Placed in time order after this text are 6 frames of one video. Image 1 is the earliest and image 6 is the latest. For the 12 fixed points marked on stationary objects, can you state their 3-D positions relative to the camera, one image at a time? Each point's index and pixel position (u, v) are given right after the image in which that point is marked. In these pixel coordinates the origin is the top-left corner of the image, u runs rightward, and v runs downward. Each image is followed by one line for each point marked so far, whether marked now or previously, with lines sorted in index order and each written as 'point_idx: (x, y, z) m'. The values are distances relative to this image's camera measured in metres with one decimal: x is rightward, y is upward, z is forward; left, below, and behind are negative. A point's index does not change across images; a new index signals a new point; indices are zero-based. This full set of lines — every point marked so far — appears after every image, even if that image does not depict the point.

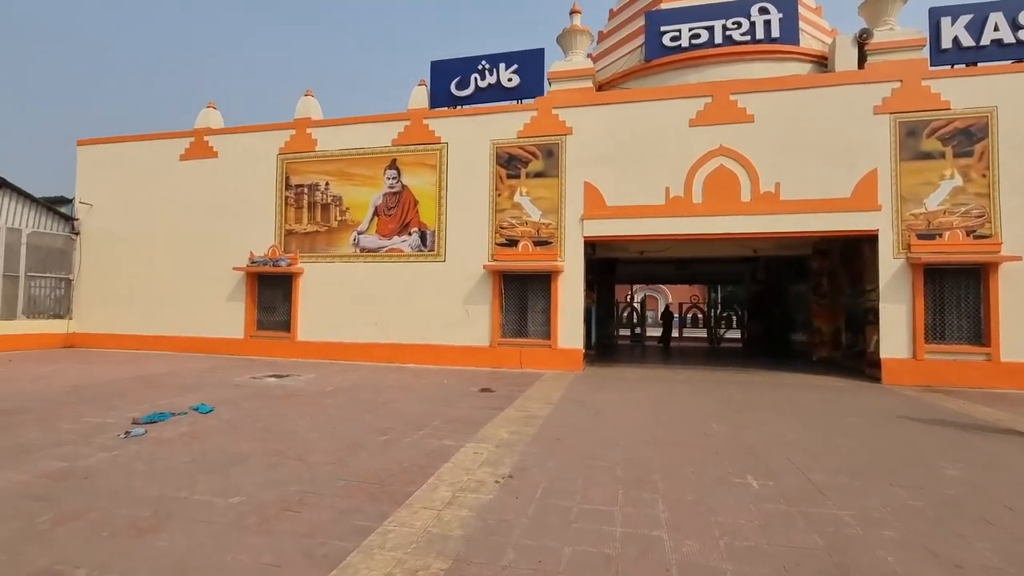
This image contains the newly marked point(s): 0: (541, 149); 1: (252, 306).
0: (+0.6, +2.9, +10.5) m
1: (-6.2, -0.4, +11.9) m
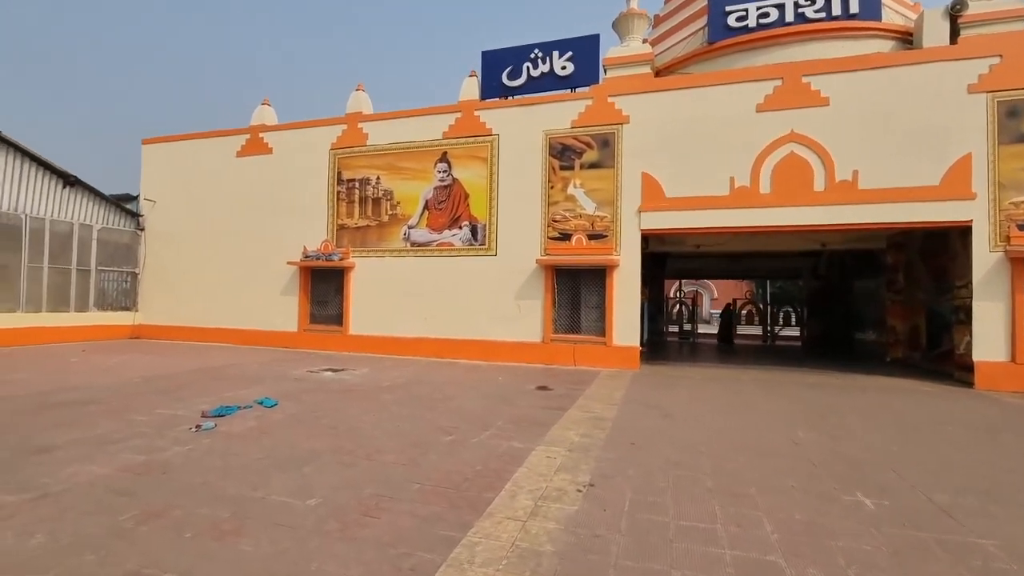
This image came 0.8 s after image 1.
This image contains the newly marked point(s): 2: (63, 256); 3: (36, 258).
0: (+1.7, +3.0, +10.1) m
1: (-5.0, -0.3, +12.1) m
2: (-11.0, +0.8, +12.2) m
3: (-11.1, +0.7, +11.7) m
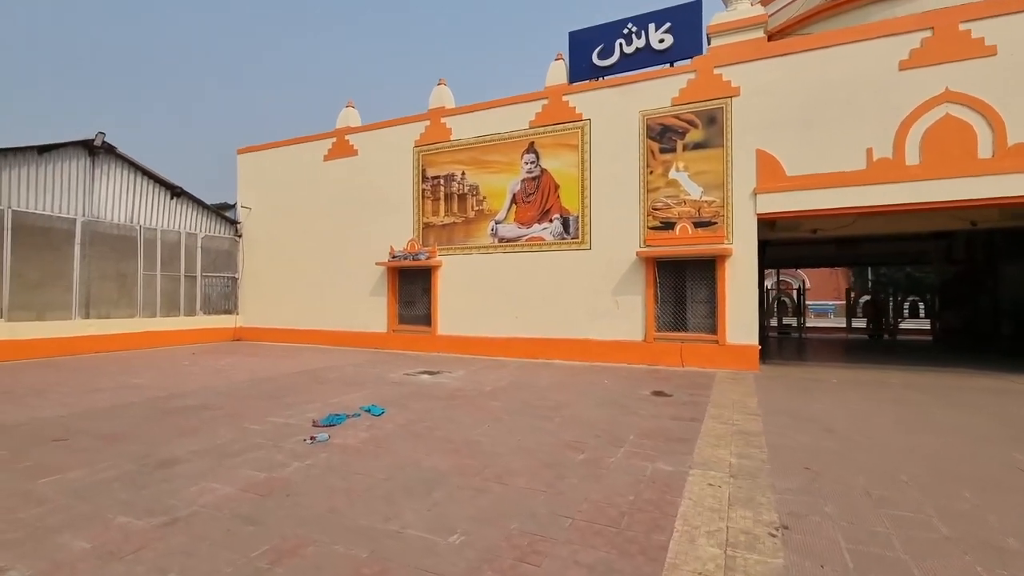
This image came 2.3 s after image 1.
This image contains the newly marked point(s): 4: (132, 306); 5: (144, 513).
0: (+3.5, +3.2, +9.2) m
1: (-2.8, -0.3, +12.0) m
2: (-8.8, +0.6, +13.0) m
3: (-9.0, +0.5, +12.5) m
4: (-9.2, -0.4, +12.0) m
5: (-2.4, -1.4, +3.2) m
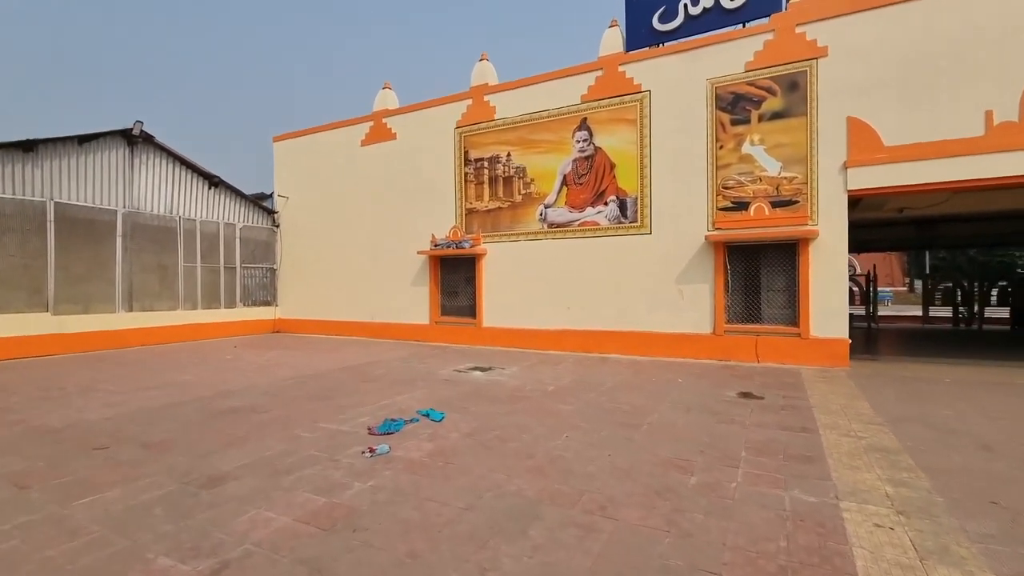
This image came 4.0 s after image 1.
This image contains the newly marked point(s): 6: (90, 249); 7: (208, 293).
0: (+4.4, +3.4, +8.2) m
1: (-1.7, -0.1, +11.4) m
2: (-7.6, +0.8, +12.7) m
3: (-7.9, +0.7, +12.2) m
4: (-8.0, -0.2, +11.8) m
5: (-1.7, -1.4, +2.7) m
6: (-8.7, +0.8, +10.4) m
7: (-7.6, -0.1, +12.6) m
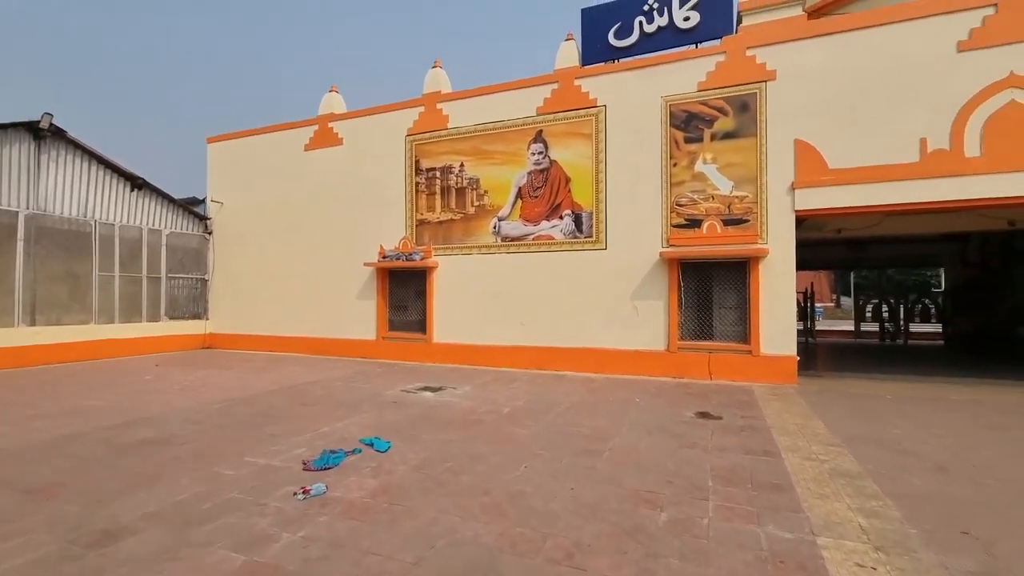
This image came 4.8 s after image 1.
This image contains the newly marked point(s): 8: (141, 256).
0: (+3.6, +3.1, +8.3) m
1: (-2.8, -0.4, +10.9) m
2: (-8.8, +0.6, +11.6) m
3: (-9.0, +0.5, +11.1) m
4: (-9.1, -0.5, +10.6) m
5: (-1.9, -1.5, +2.1) m
6: (-9.6, +0.6, +9.1) m
7: (-8.8, -0.4, +11.4) m
8: (-8.7, +0.8, +11.7) m
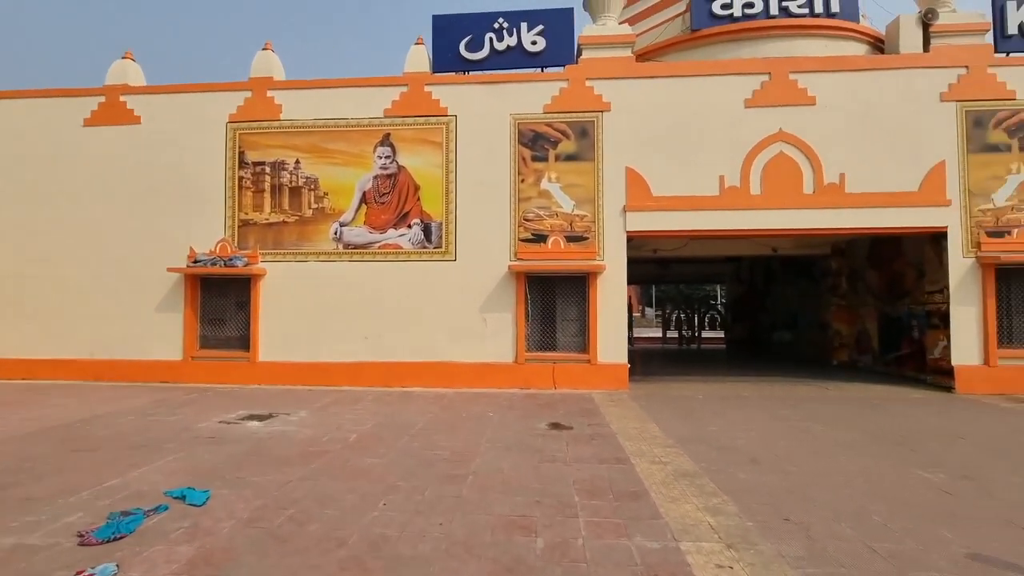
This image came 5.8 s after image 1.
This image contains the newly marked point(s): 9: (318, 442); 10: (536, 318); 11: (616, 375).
0: (+1.1, +2.9, +8.9) m
1: (-5.8, -0.6, +9.2) m
2: (-11.7, +0.4, +7.9) m
3: (-11.7, +0.4, +7.4) m
4: (-11.7, -0.6, +6.9) m
5: (-2.2, -1.6, +1.1) m
6: (-11.8, +0.5, +5.3) m
7: (-11.7, -0.5, +7.7) m
8: (-11.7, +0.6, +8.1) m
9: (-2.1, -1.7, +5.4) m
10: (+0.4, -0.5, +8.9) m
11: (+1.8, -1.5, +8.7) m
